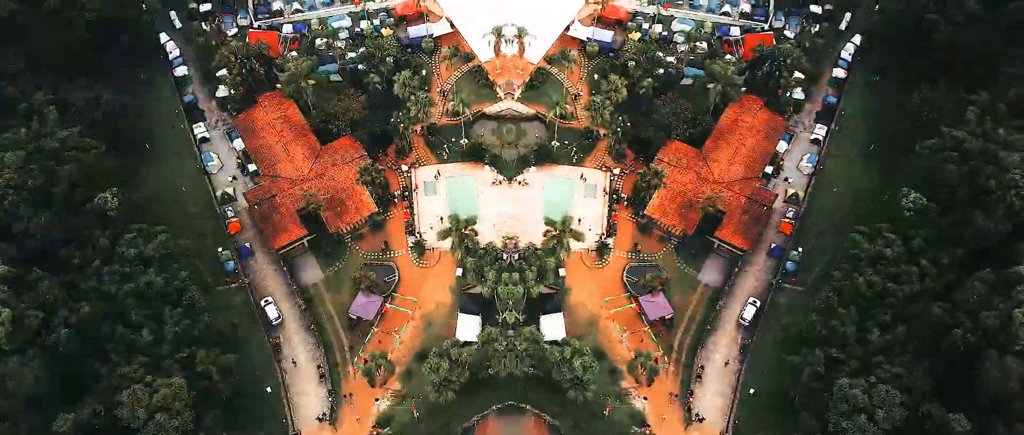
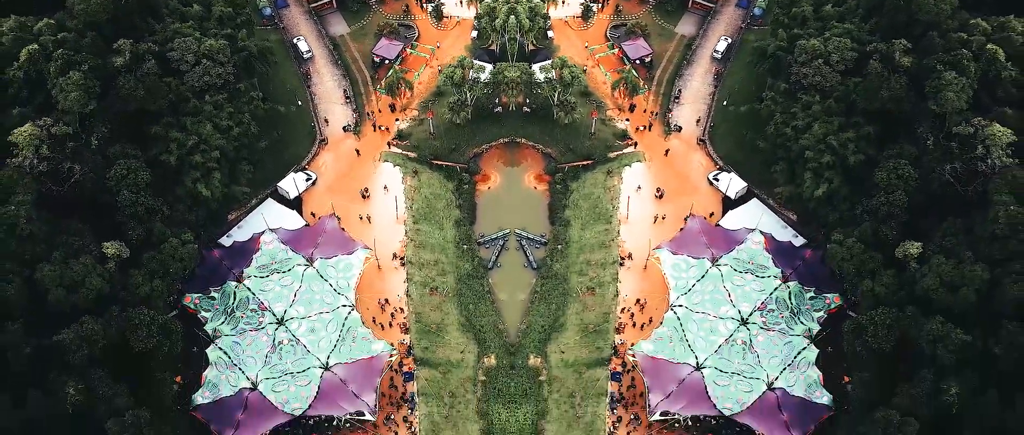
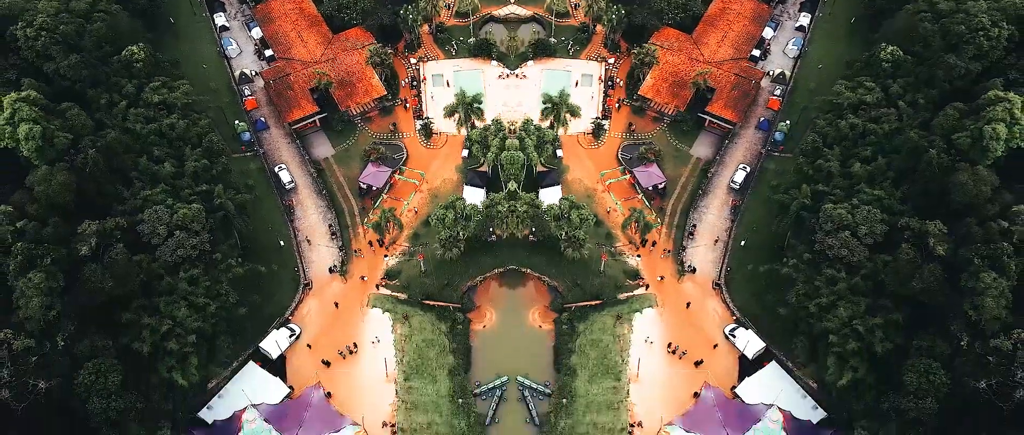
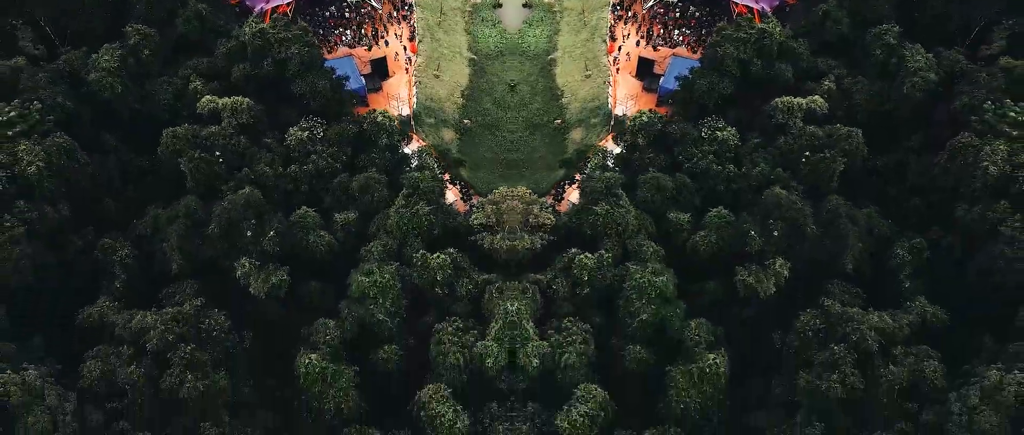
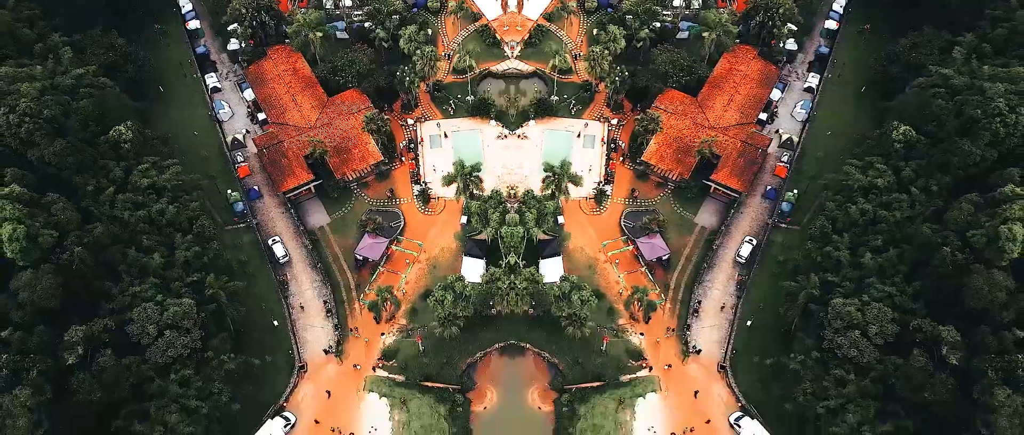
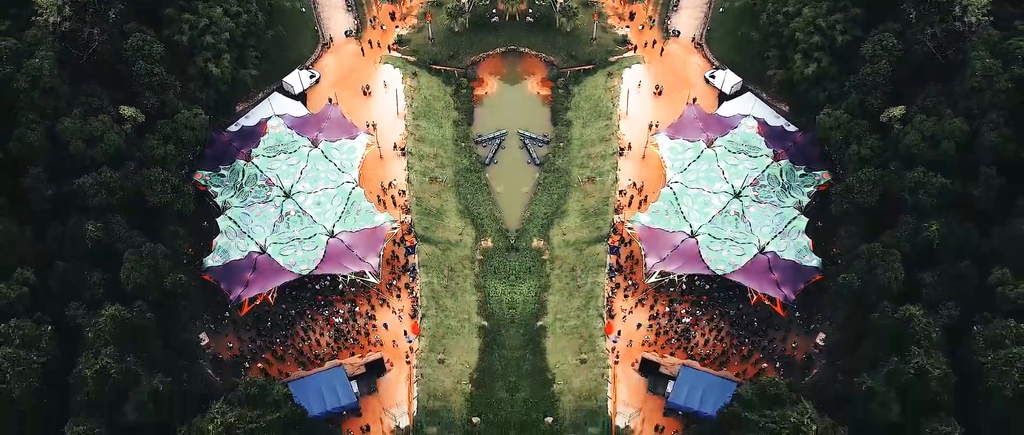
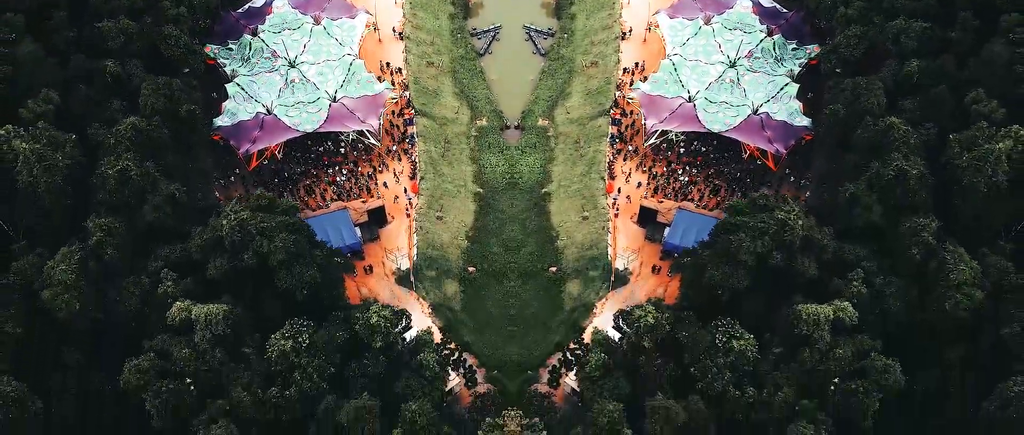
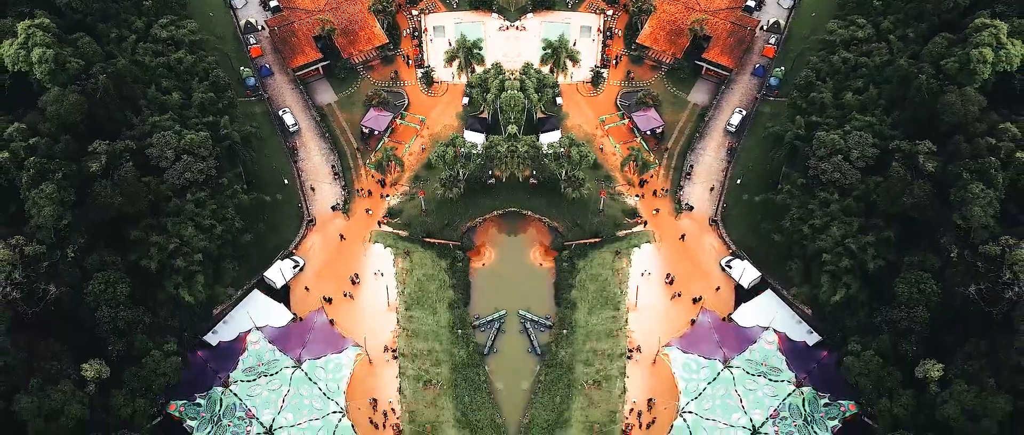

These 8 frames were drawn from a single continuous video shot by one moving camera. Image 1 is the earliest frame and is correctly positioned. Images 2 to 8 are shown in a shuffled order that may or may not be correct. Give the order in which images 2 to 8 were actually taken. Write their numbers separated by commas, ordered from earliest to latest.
5, 3, 8, 2, 6, 7, 4
